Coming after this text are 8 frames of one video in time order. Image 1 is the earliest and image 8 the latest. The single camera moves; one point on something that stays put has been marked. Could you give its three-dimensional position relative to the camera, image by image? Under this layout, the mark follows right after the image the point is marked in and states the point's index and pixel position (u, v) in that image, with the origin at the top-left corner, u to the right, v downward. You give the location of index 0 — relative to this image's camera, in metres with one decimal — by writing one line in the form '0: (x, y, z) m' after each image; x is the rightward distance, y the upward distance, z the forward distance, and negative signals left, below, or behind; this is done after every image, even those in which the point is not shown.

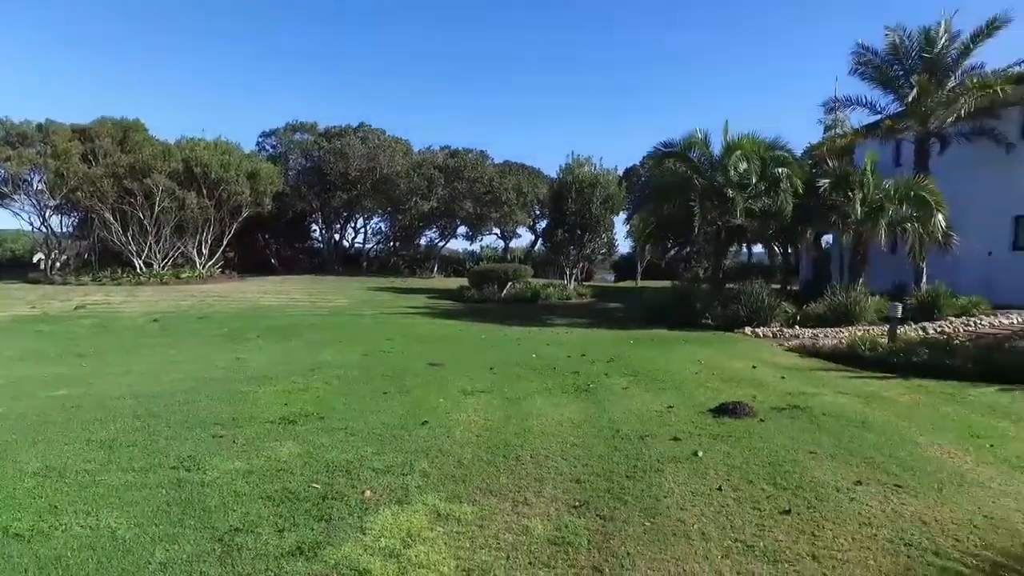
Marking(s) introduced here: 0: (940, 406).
0: (+5.1, -1.4, +8.4) m
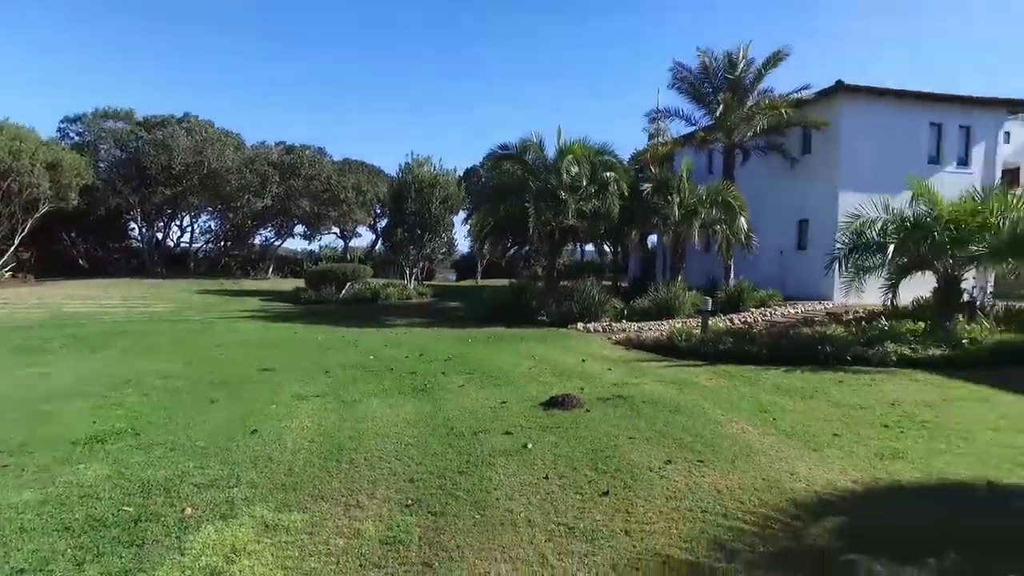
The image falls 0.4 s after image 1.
0: (+3.0, -1.3, +9.3) m
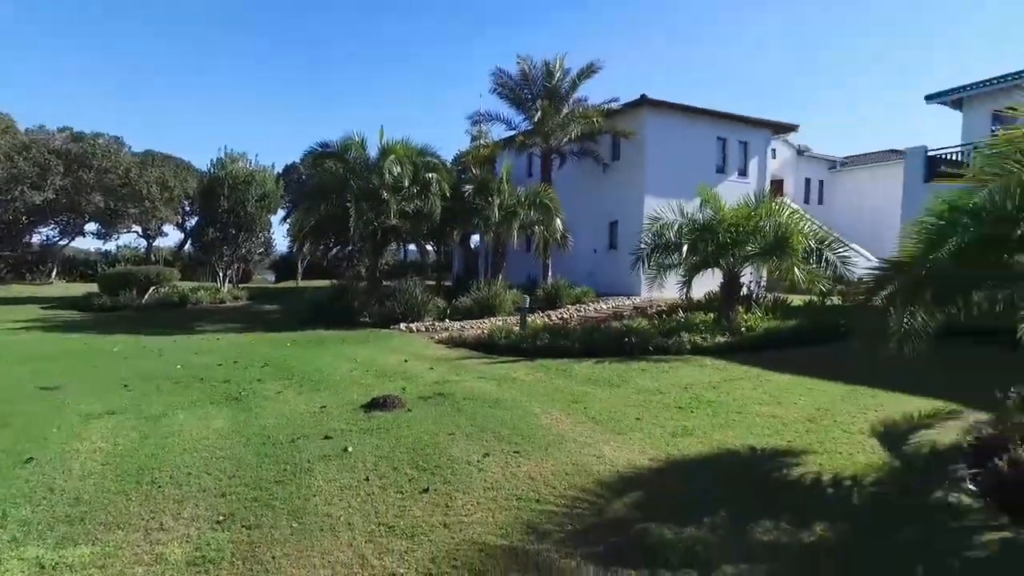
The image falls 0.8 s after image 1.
0: (+0.6, -1.3, +9.9) m
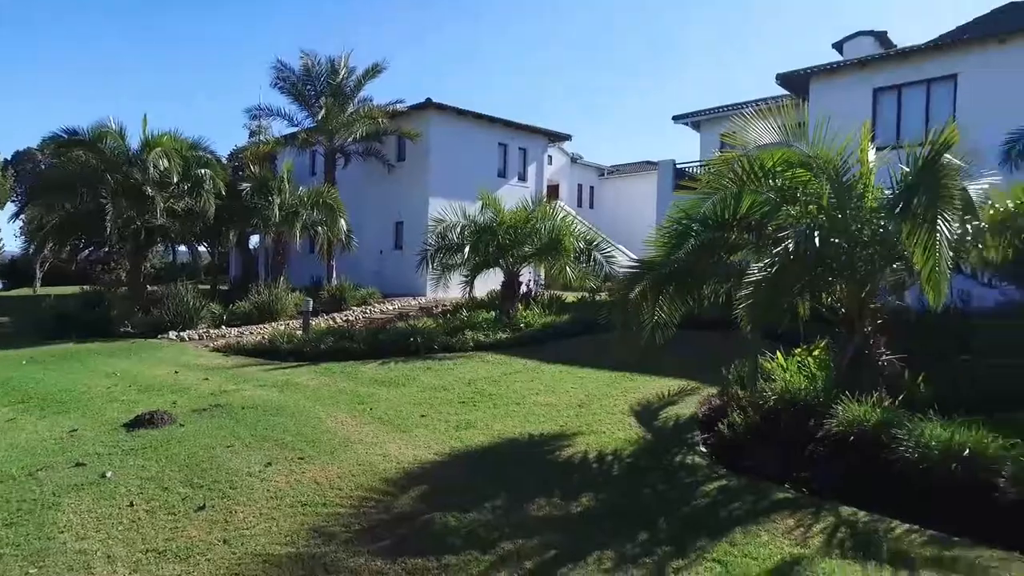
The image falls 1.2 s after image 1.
0: (-2.4, -1.3, +9.8) m
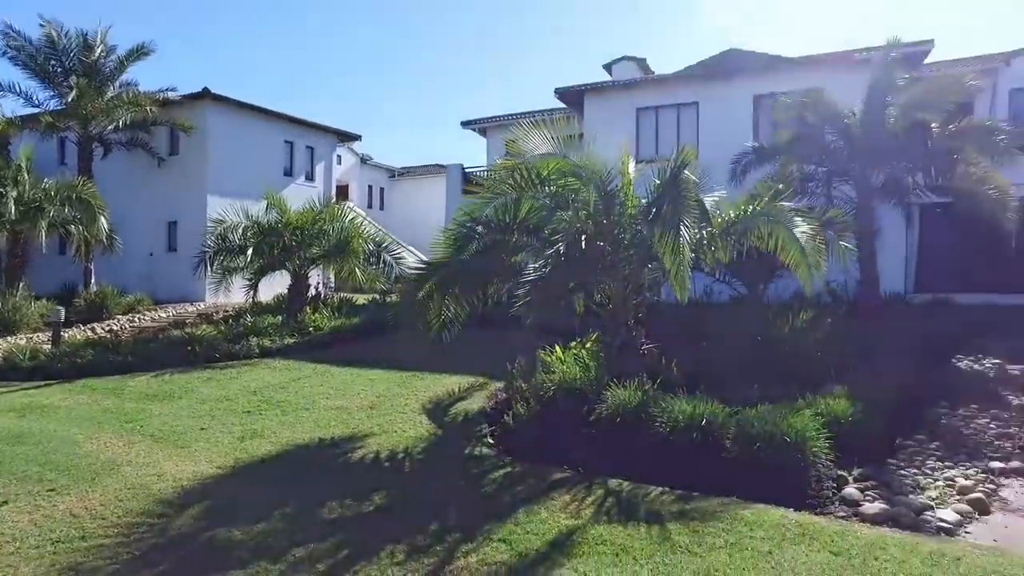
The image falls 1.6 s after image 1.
0: (-5.2, -1.4, +8.8) m
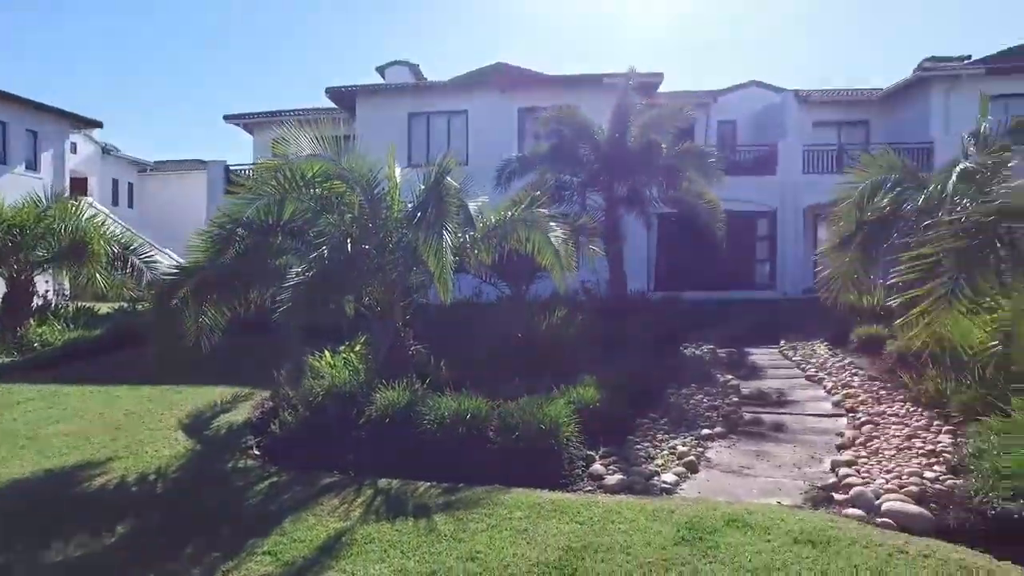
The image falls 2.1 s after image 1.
0: (-7.8, -1.6, +6.9) m
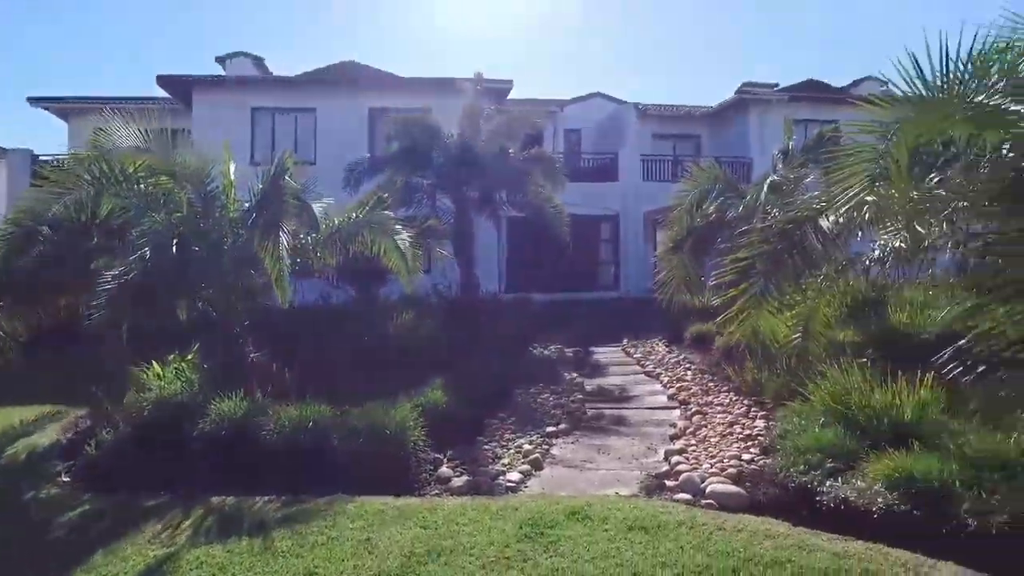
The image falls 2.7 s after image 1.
0: (-9.1, -1.6, +5.1) m
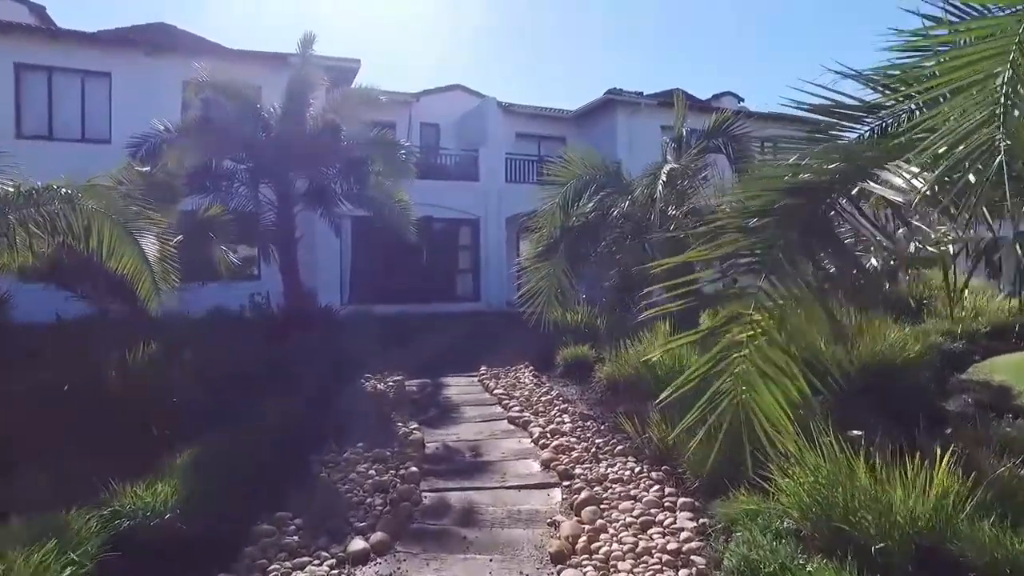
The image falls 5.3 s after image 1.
0: (-9.8, -1.7, 0.0) m
